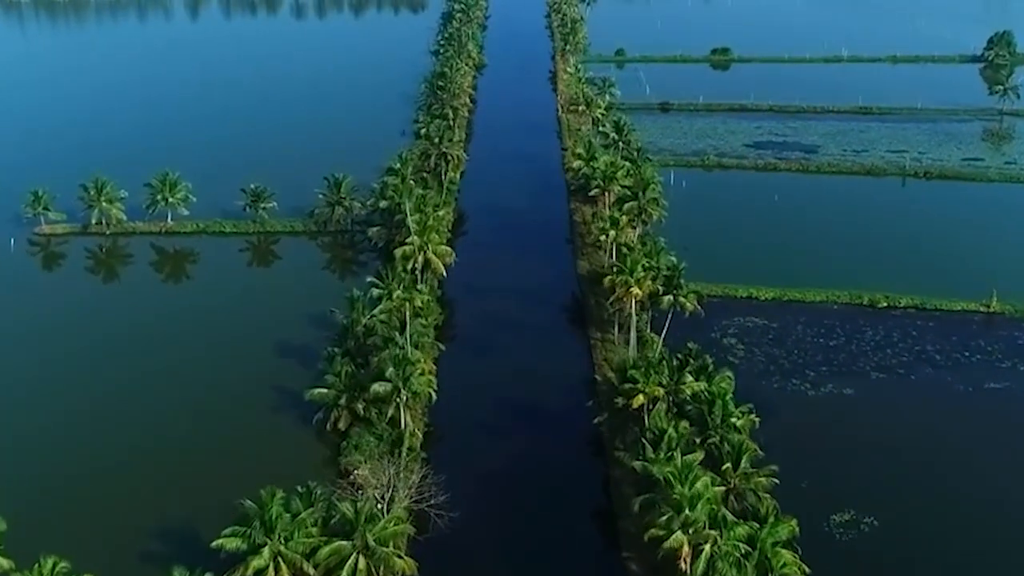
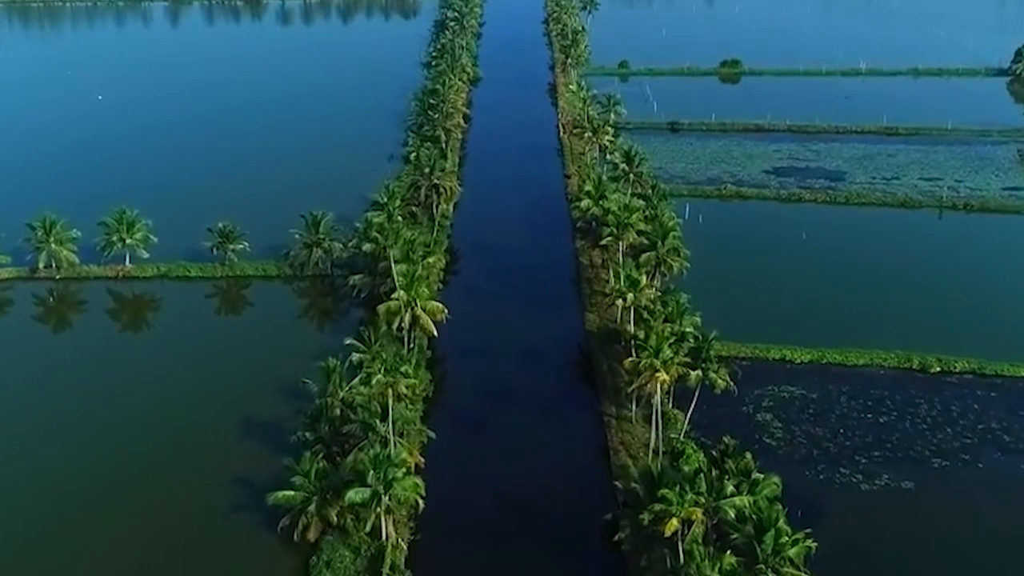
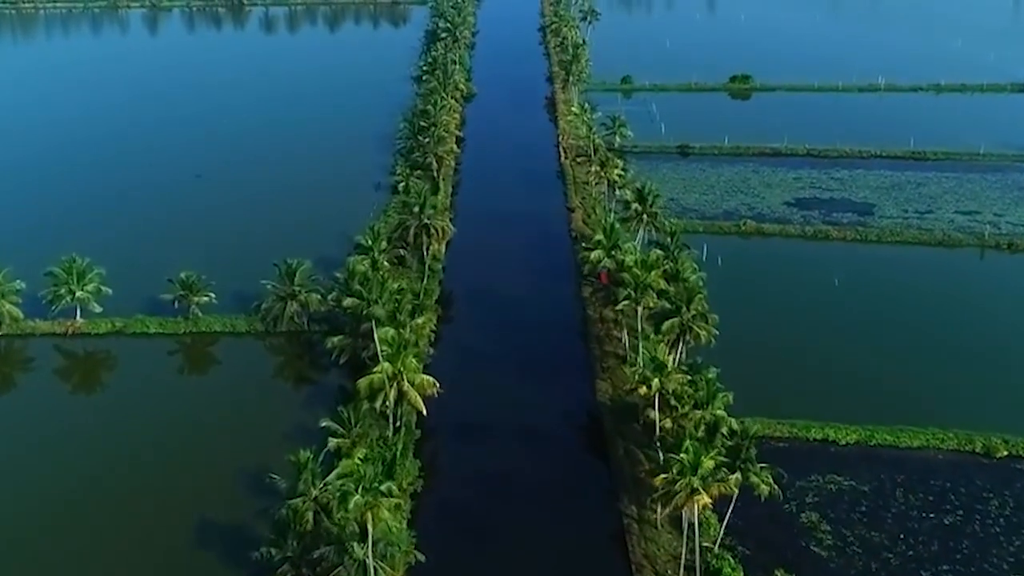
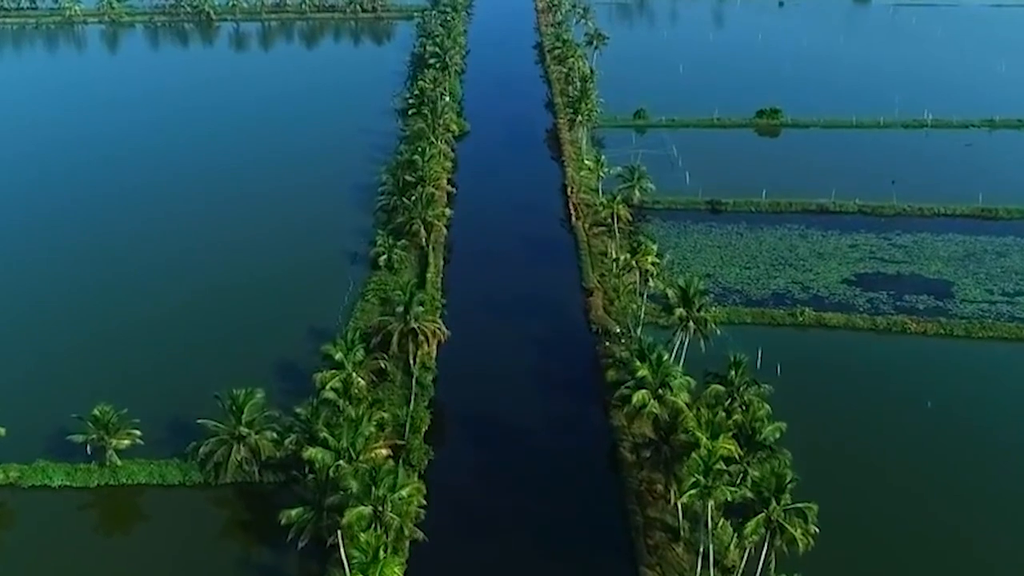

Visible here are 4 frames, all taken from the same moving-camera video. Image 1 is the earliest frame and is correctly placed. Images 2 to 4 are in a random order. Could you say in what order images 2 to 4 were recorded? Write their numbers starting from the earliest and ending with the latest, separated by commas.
2, 3, 4
